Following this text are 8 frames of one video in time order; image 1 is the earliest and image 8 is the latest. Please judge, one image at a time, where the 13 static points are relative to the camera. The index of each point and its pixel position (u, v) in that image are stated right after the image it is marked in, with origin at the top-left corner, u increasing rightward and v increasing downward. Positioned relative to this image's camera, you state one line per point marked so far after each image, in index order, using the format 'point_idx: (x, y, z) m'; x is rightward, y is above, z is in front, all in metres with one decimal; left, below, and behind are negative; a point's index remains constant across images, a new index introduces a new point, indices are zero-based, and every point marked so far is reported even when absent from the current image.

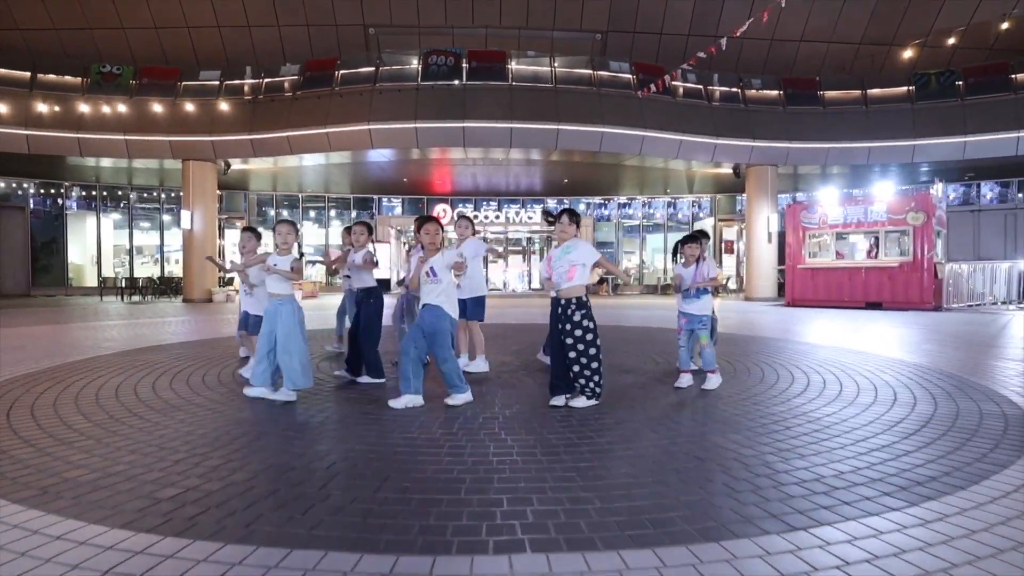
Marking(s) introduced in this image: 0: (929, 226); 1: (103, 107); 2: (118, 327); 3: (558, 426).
0: (+9.6, +1.4, +13.3) m
1: (-12.9, +5.7, +18.3) m
2: (-9.2, -0.9, +13.6) m
3: (+0.3, -0.9, +3.6) m
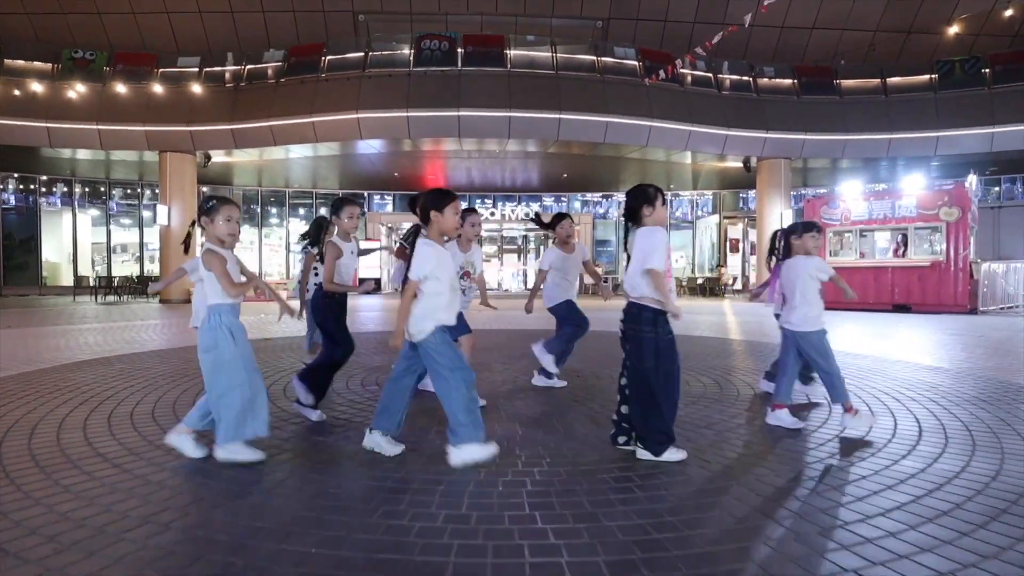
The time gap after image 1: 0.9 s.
0: (+9.6, +1.4, +12.3) m
1: (-13.0, +5.7, +17.1) m
2: (-9.2, -0.9, +12.4) m
3: (+0.5, -0.9, +2.5) m
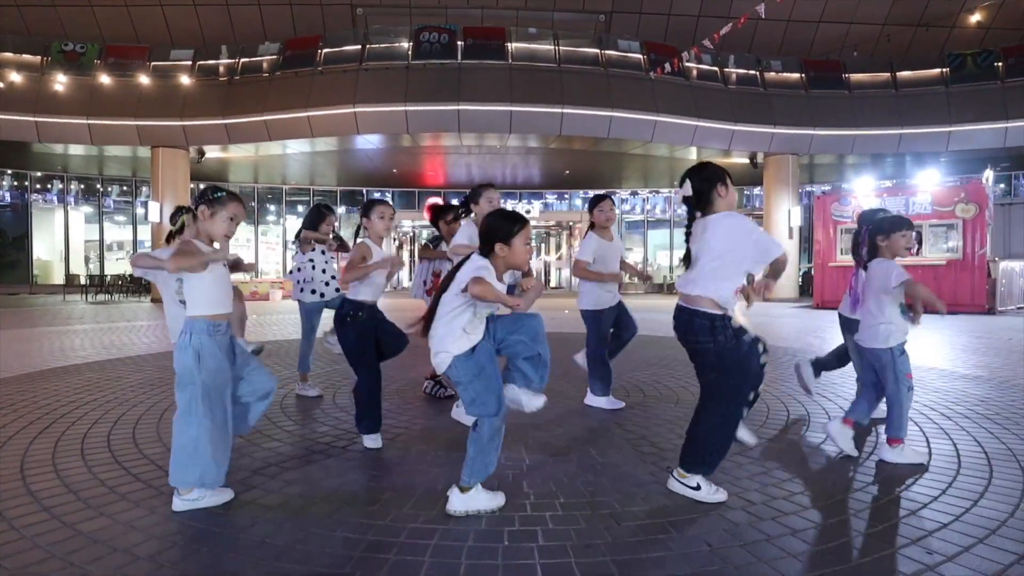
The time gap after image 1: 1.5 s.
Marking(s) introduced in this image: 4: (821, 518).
0: (+9.6, +1.4, +11.9) m
1: (-13.0, +5.8, +16.6) m
2: (-9.2, -0.9, +12.0) m
3: (+0.5, -0.9, +2.1) m
4: (+1.3, -0.9, +2.4) m
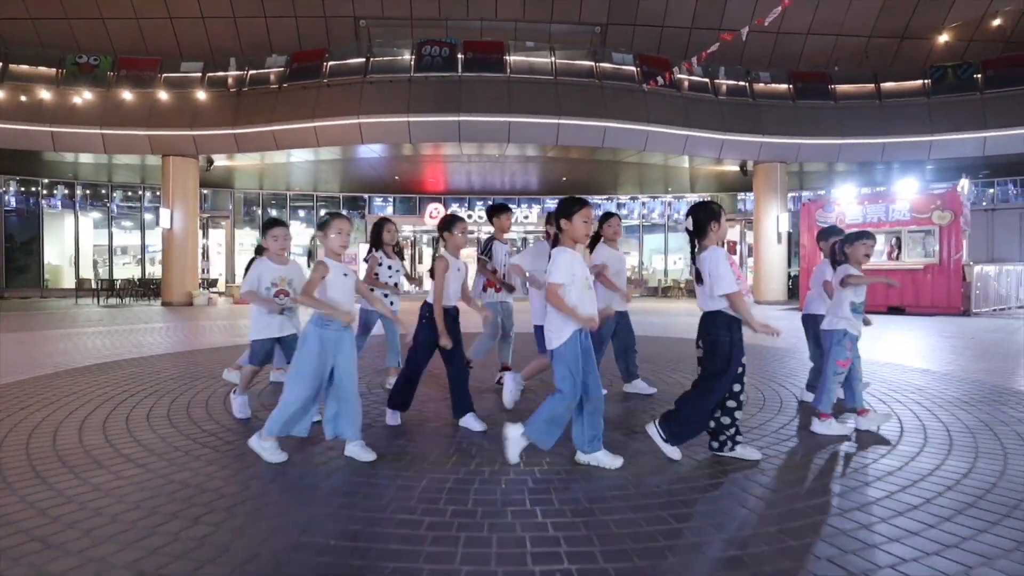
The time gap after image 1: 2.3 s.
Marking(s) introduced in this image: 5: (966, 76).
0: (+9.6, +1.3, +12.5) m
1: (-13.0, +5.6, +17.2) m
2: (-9.2, -1.0, +12.6) m
3: (+0.5, -1.0, +2.7) m
4: (+1.3, -1.0, +3.0) m
5: (+13.6, +6.4, +17.4) m
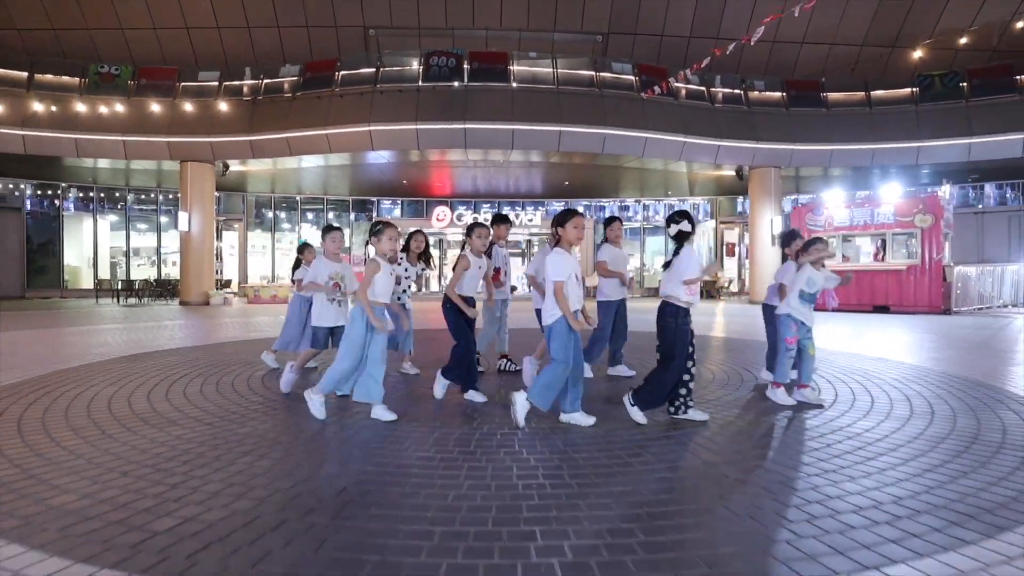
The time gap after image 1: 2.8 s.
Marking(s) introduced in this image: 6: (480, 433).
0: (+9.7, +1.3, +13.1) m
1: (-12.9, +5.6, +18.1) m
2: (-9.1, -1.0, +13.4) m
3: (+0.4, -0.9, +3.4) m
4: (+1.3, -0.9, +3.7) m
5: (+13.7, +6.4, +18.1) m
6: (-0.2, -0.9, +3.7) m
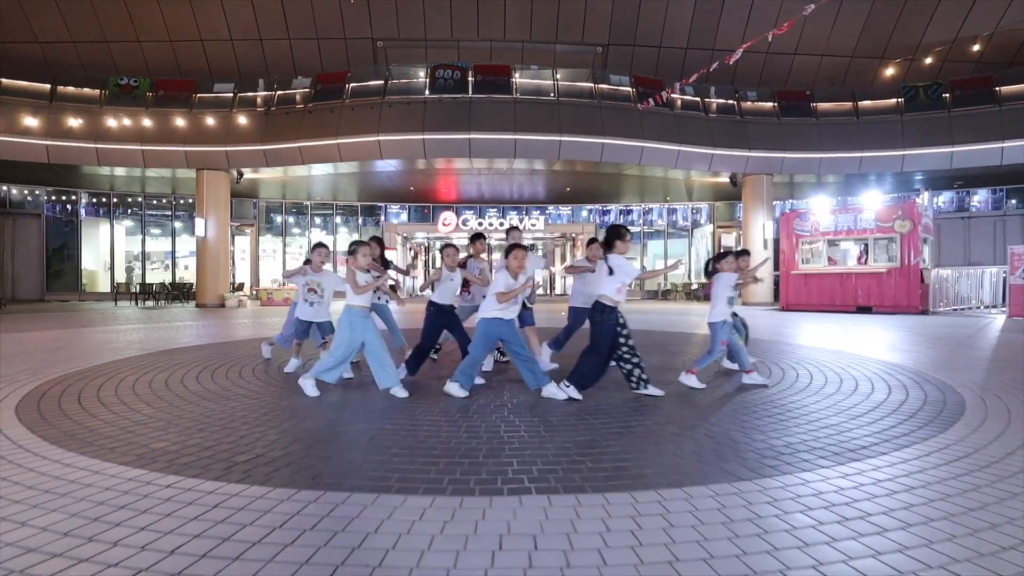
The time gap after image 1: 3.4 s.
0: (+9.7, +1.3, +13.9) m
1: (-12.8, +5.5, +19.0) m
2: (-9.1, -1.1, +14.3) m
3: (+0.4, -0.9, +4.2) m
4: (+1.2, -0.9, +4.5) m
5: (+13.8, +6.3, +18.8) m
6: (-0.3, -0.9, +4.5) m
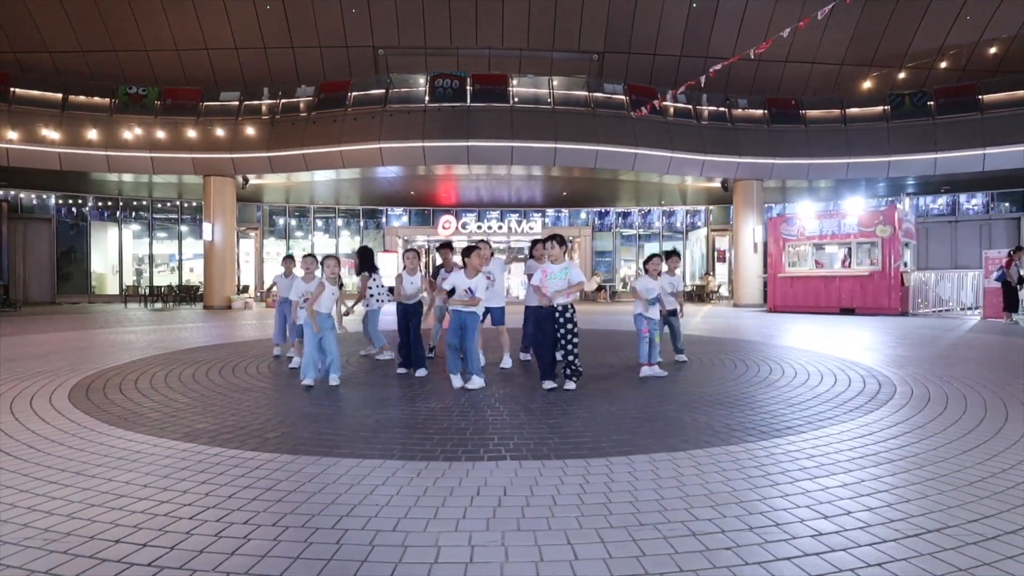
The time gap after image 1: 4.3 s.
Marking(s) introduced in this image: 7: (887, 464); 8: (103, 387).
0: (+9.6, +1.2, +14.5) m
1: (-12.9, +5.5, +19.7) m
2: (-9.2, -1.1, +14.9) m
3: (+0.2, -0.9, +4.8) m
4: (+1.1, -0.9, +5.1) m
5: (+13.7, +6.2, +19.4) m
6: (-0.4, -1.0, +5.1) m
7: (+2.1, -1.0, +3.2) m
8: (-3.8, -0.9, +5.4) m
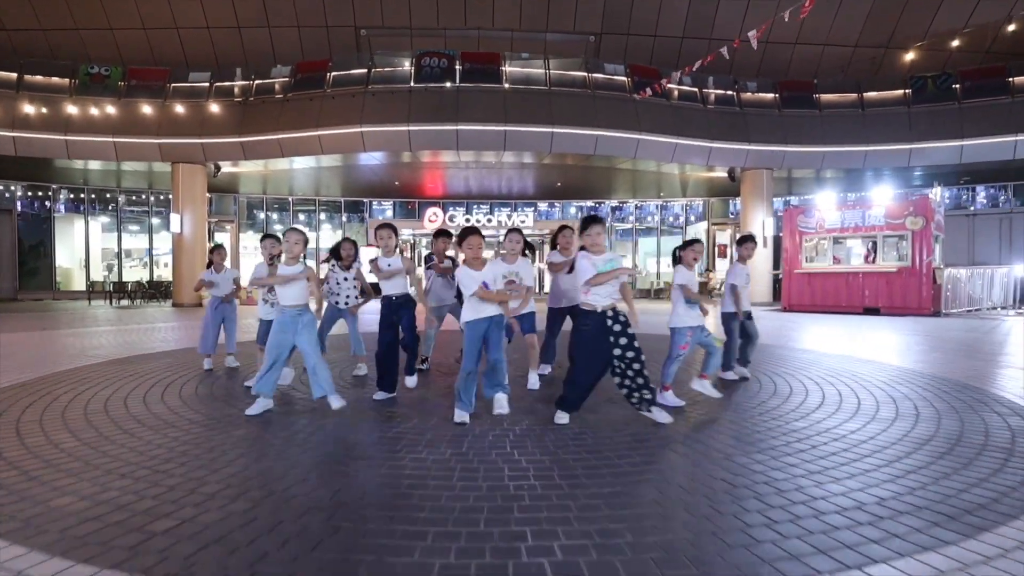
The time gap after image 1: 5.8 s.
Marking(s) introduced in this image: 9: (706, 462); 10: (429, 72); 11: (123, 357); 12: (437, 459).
0: (+9.5, +1.3, +13.3) m
1: (-13.1, +5.6, +18.0) m
2: (-9.3, -1.1, +13.3) m
3: (+0.4, -0.9, +3.4) m
4: (+1.2, -0.9, +3.8) m
5: (+13.5, +6.3, +18.2) m
6: (-0.3, -0.9, +3.8) m
7: (+2.2, -1.0, +1.8) m
8: (-3.7, -0.9, +3.9) m
9: (+1.1, -0.9, +3.2) m
10: (-2.5, +6.4, +17.3) m
11: (-5.9, -1.0, +8.8) m
12: (-0.4, -0.9, +3.2) m
